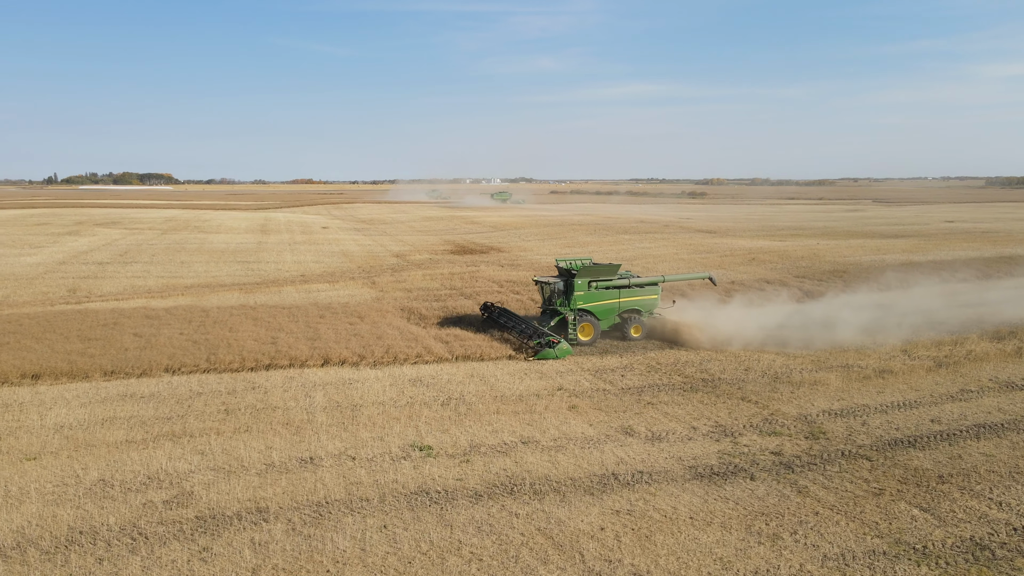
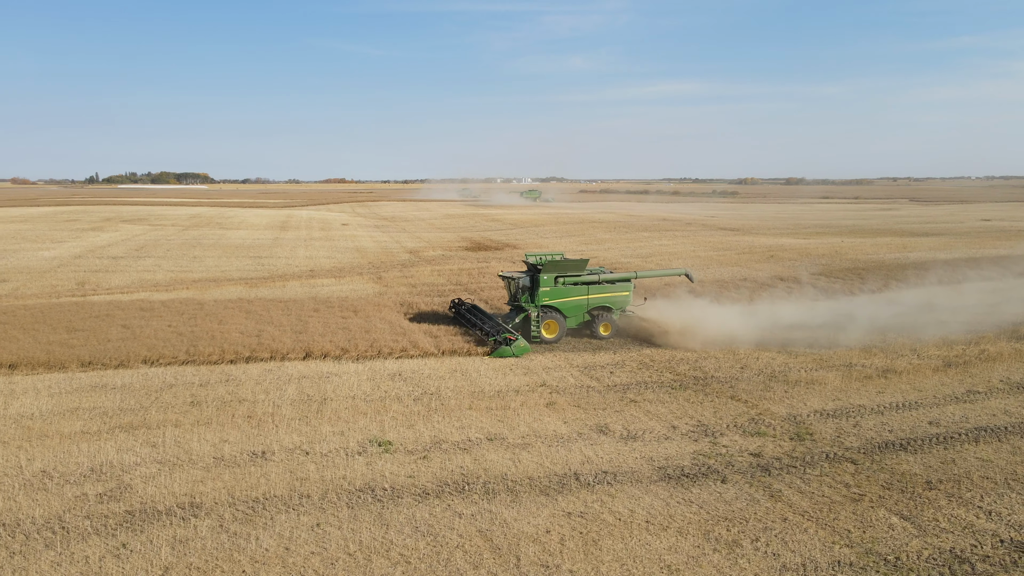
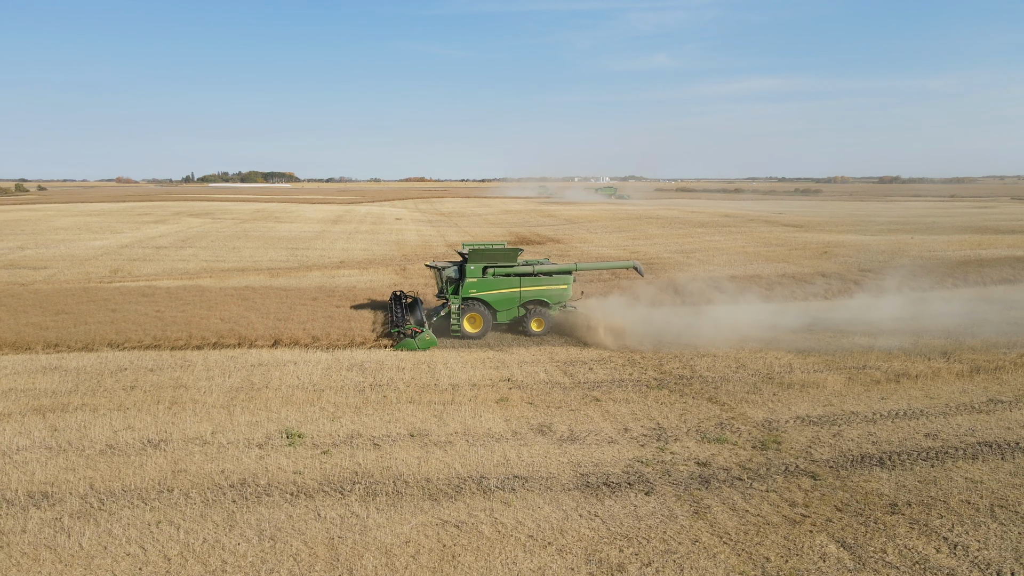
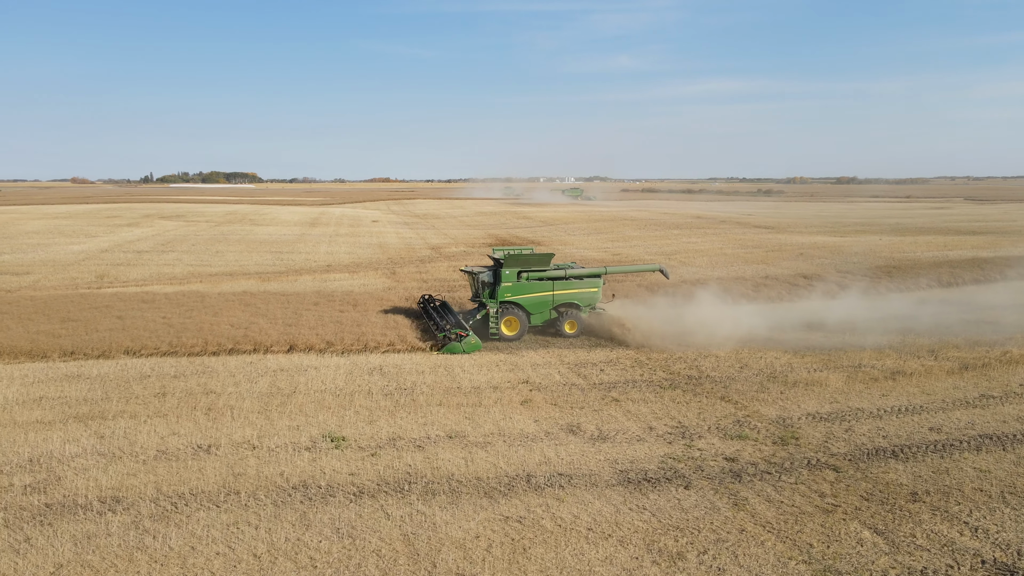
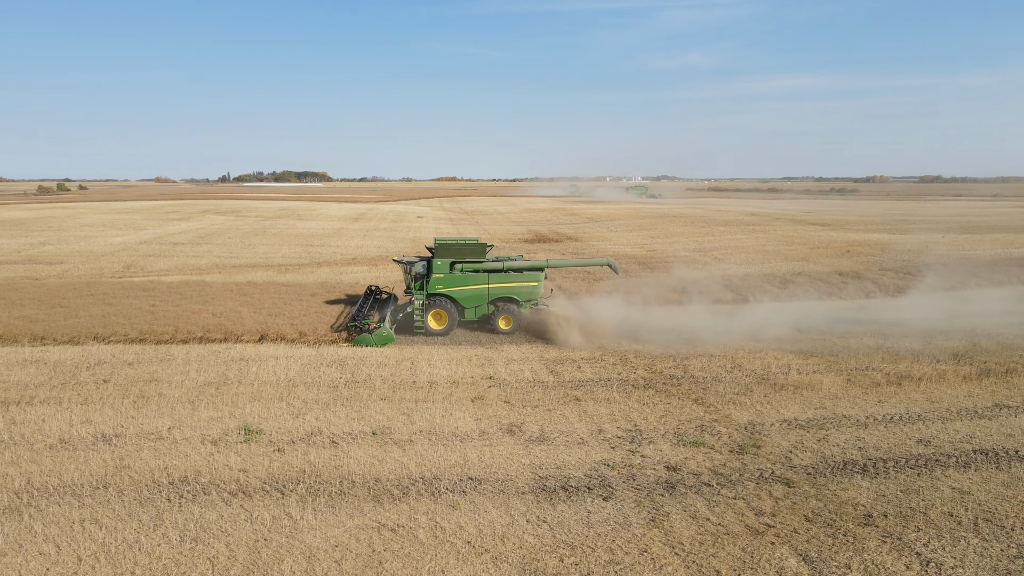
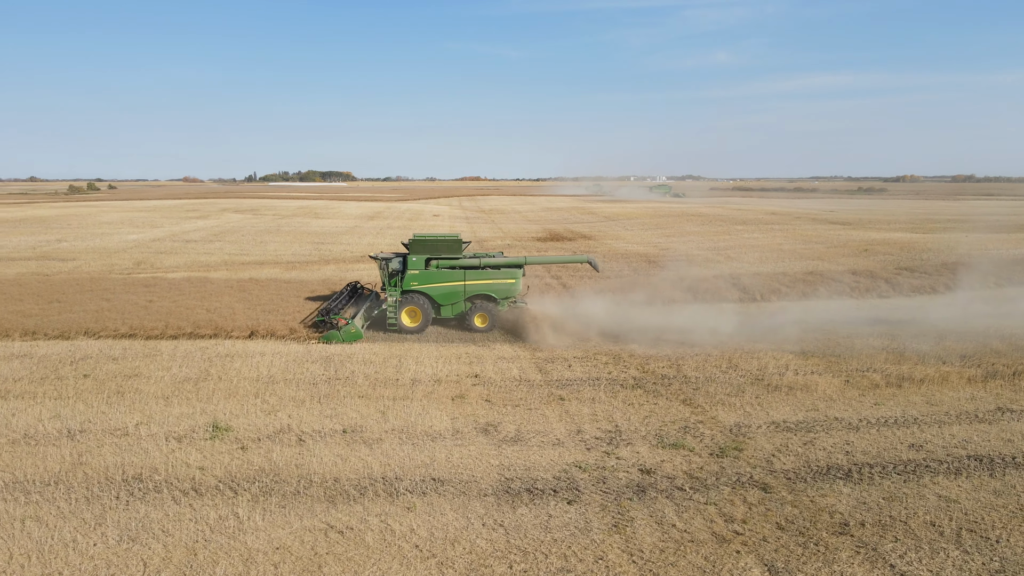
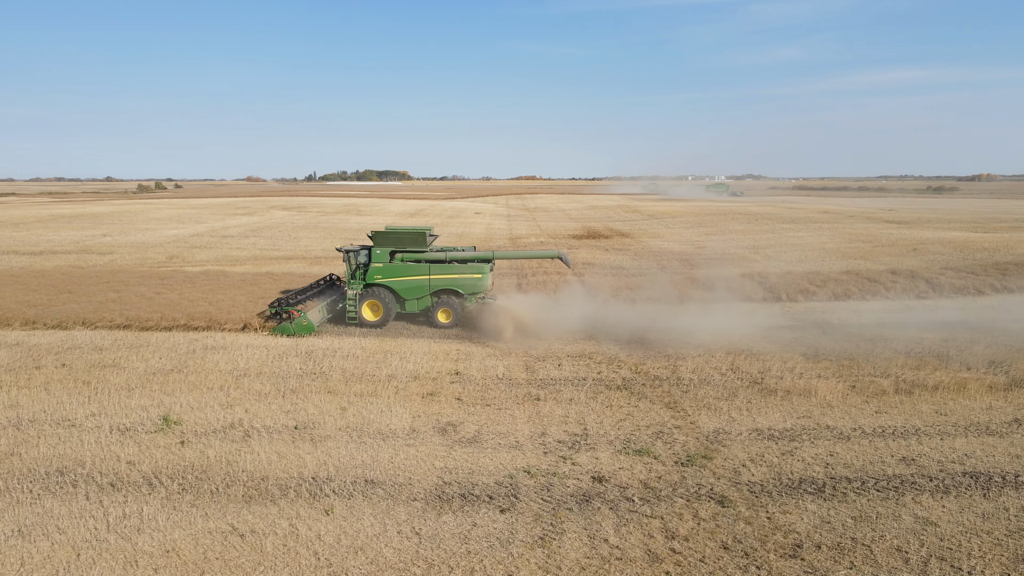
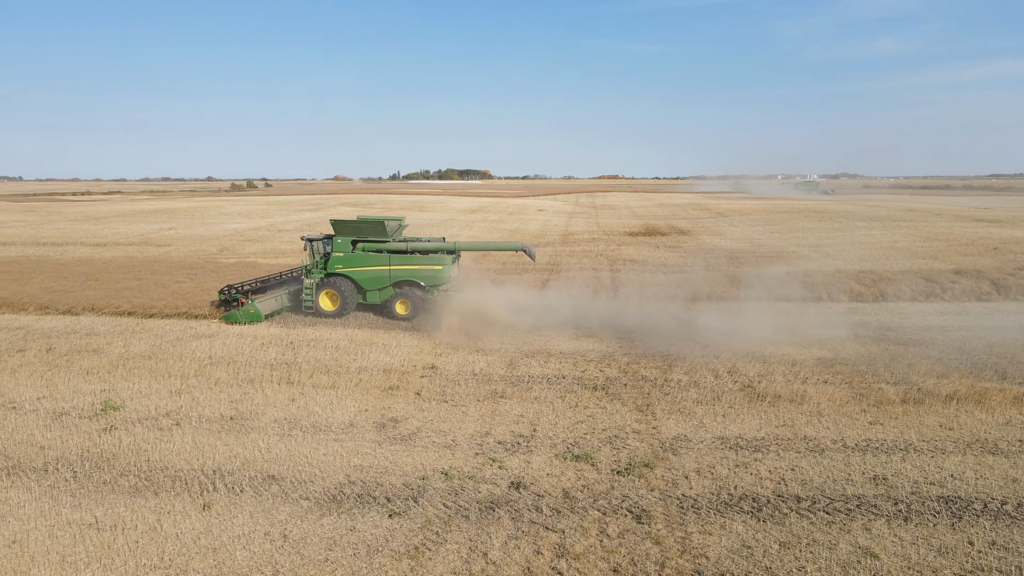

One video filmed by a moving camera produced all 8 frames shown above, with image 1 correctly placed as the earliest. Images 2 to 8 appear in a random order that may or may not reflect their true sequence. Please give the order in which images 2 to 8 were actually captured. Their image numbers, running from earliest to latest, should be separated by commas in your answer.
2, 4, 3, 5, 6, 7, 8
